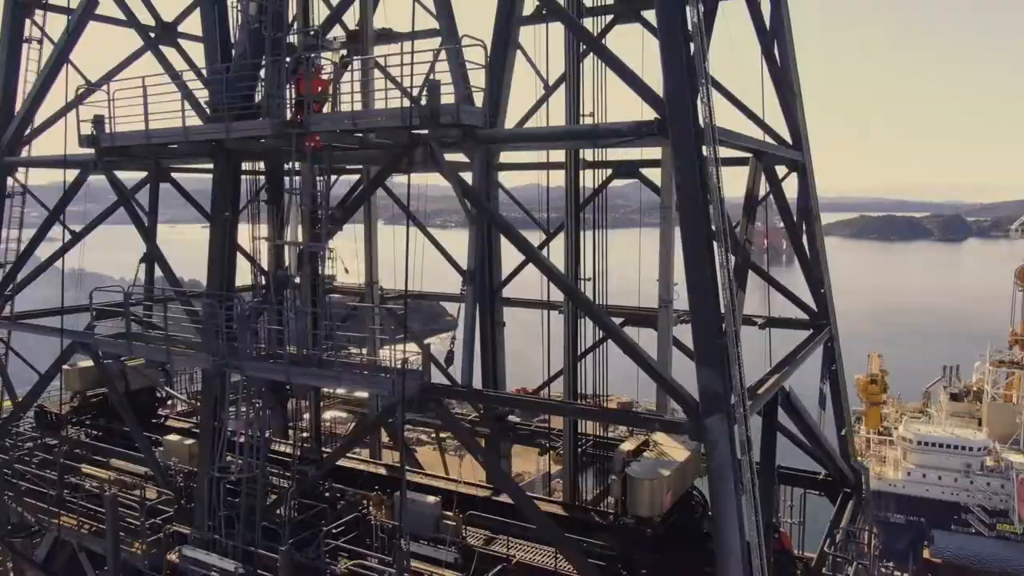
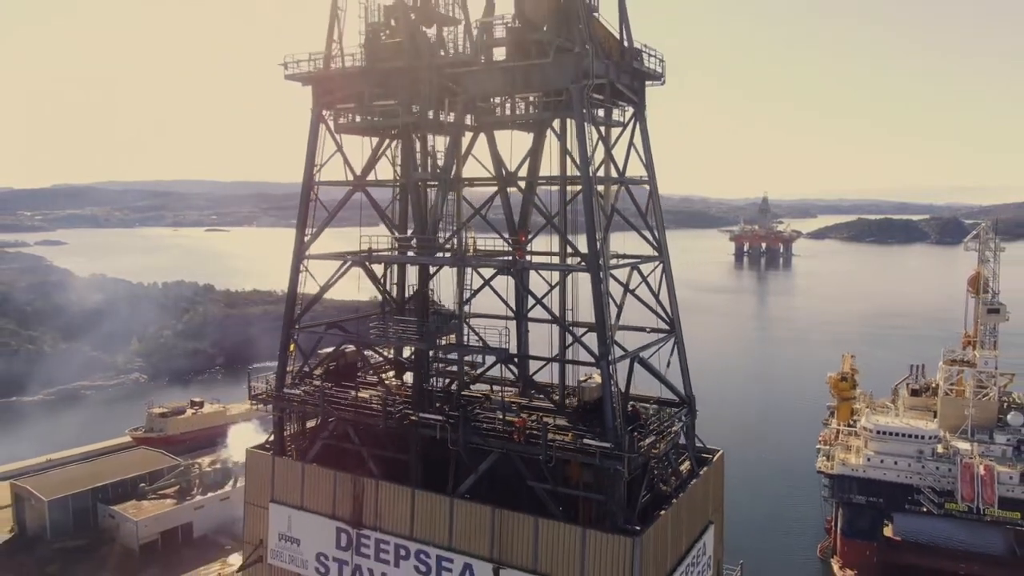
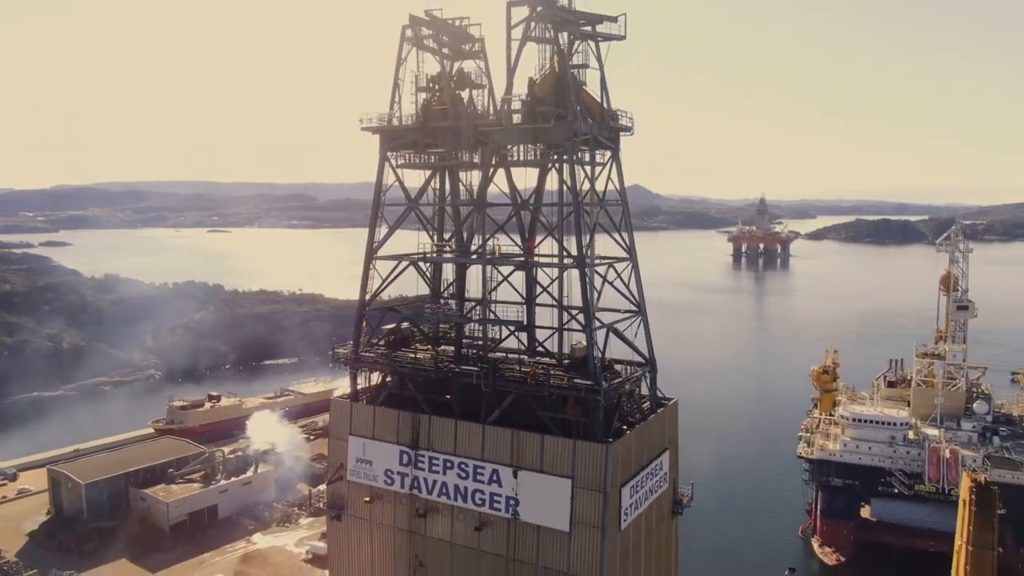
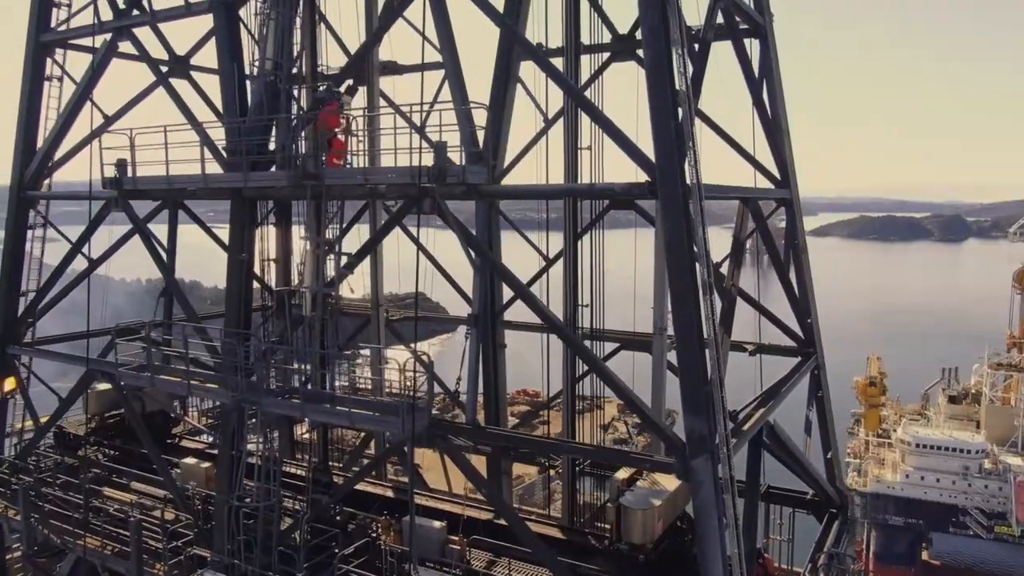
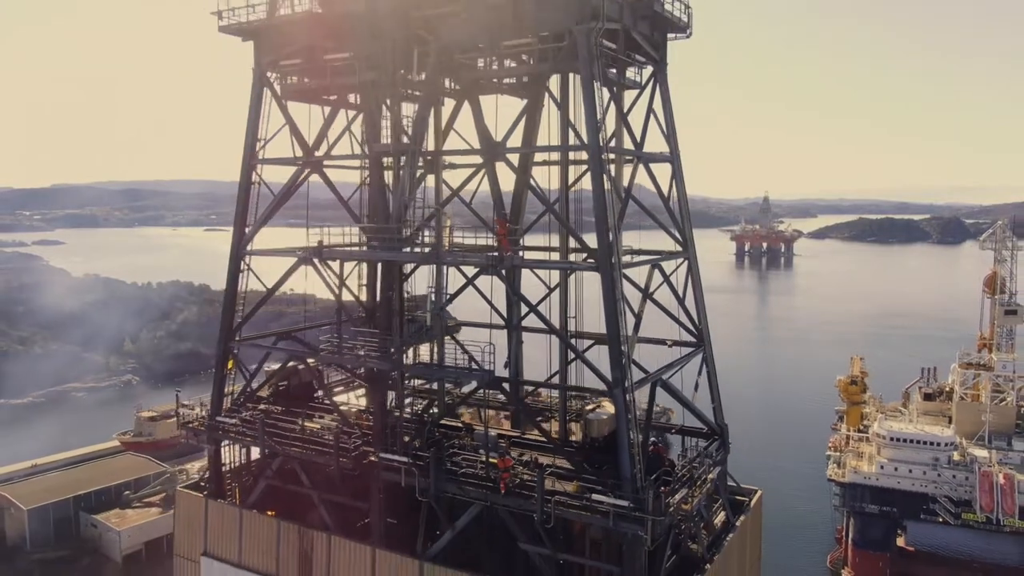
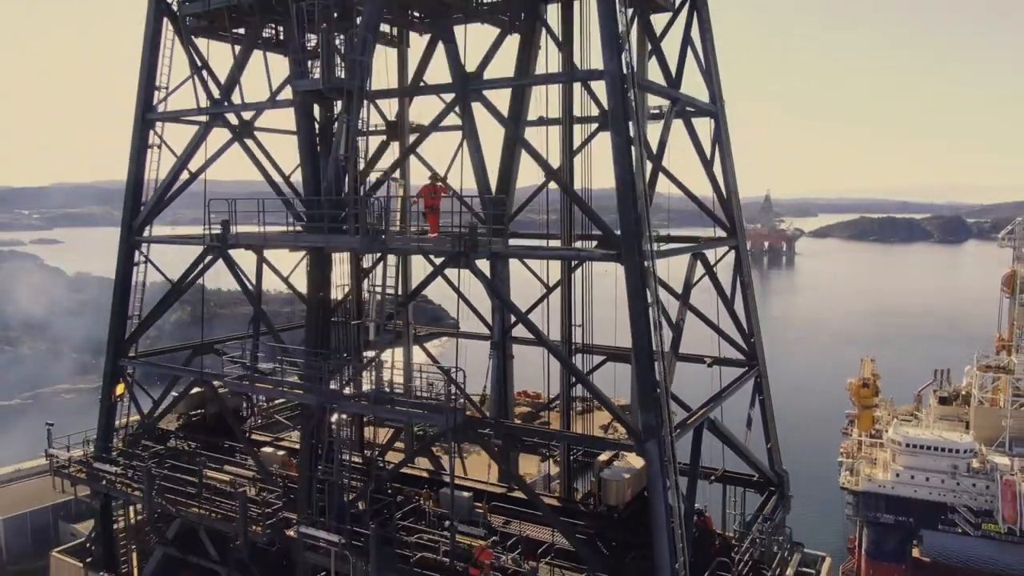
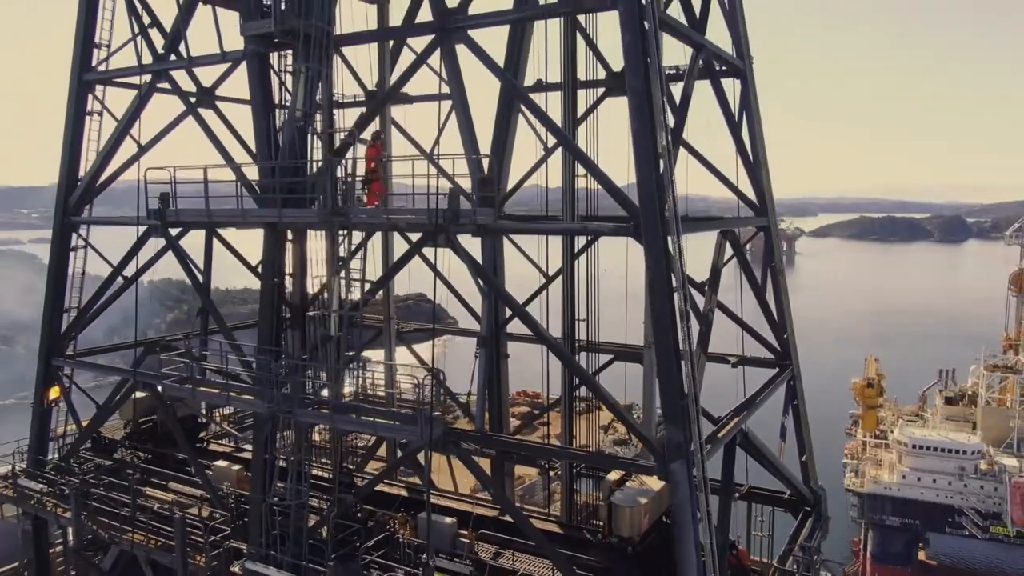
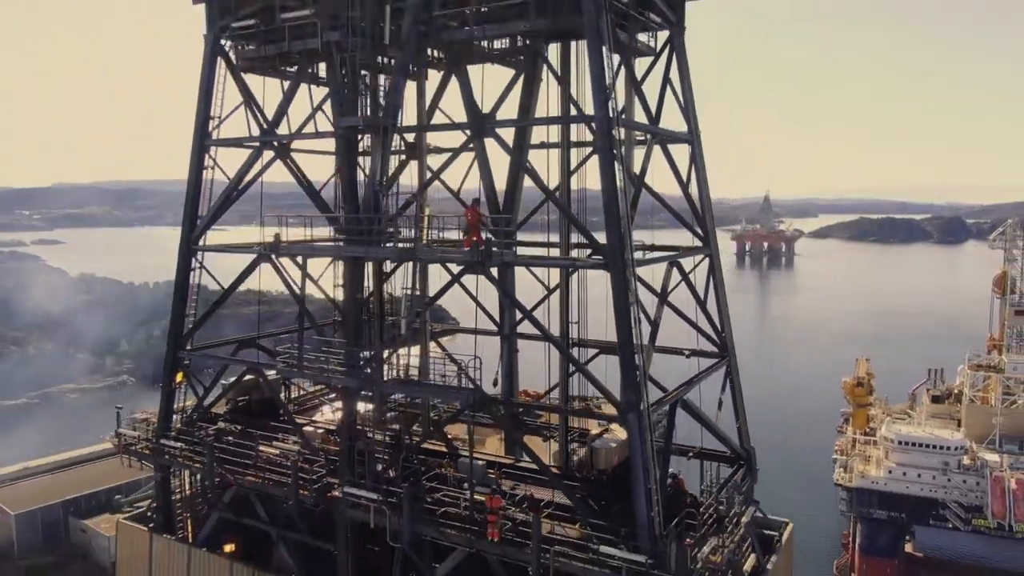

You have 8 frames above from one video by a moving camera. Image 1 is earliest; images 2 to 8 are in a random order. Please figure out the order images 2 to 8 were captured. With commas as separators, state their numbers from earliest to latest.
4, 7, 6, 8, 5, 2, 3
